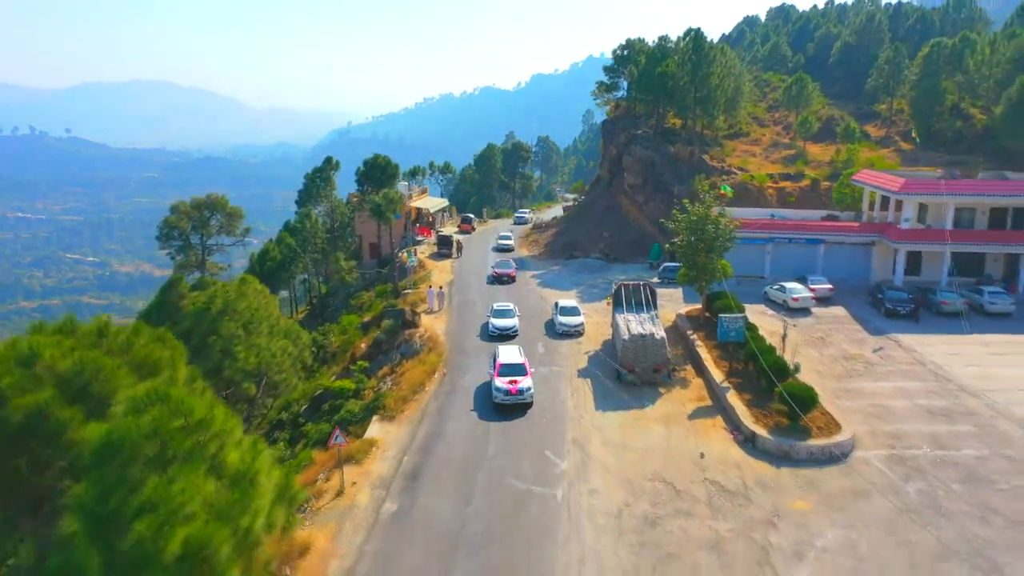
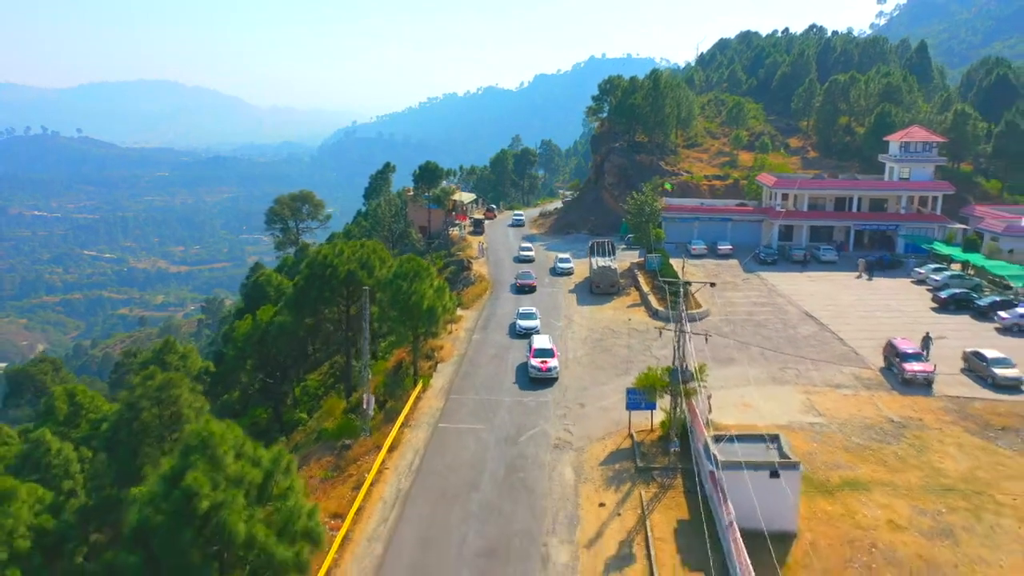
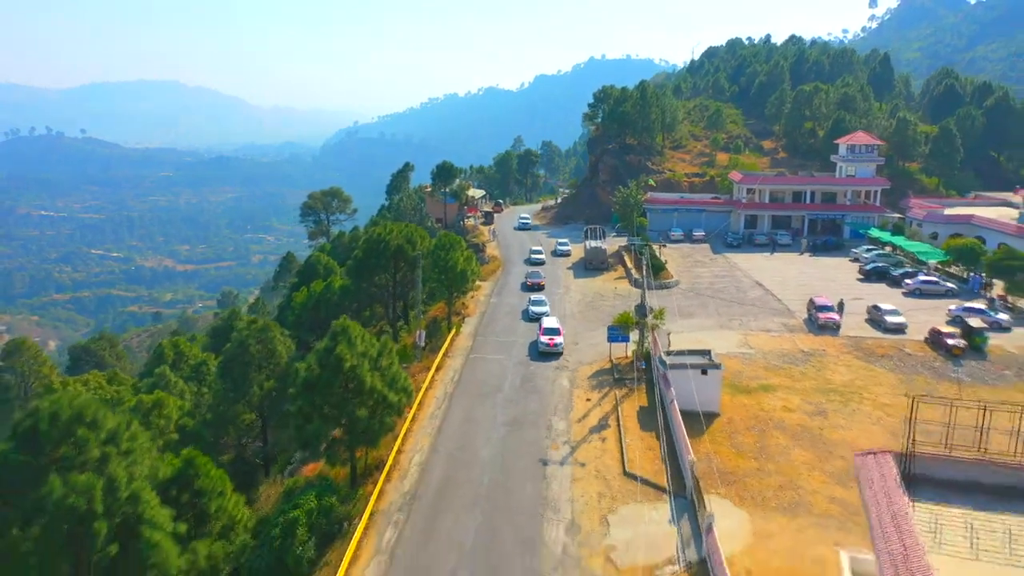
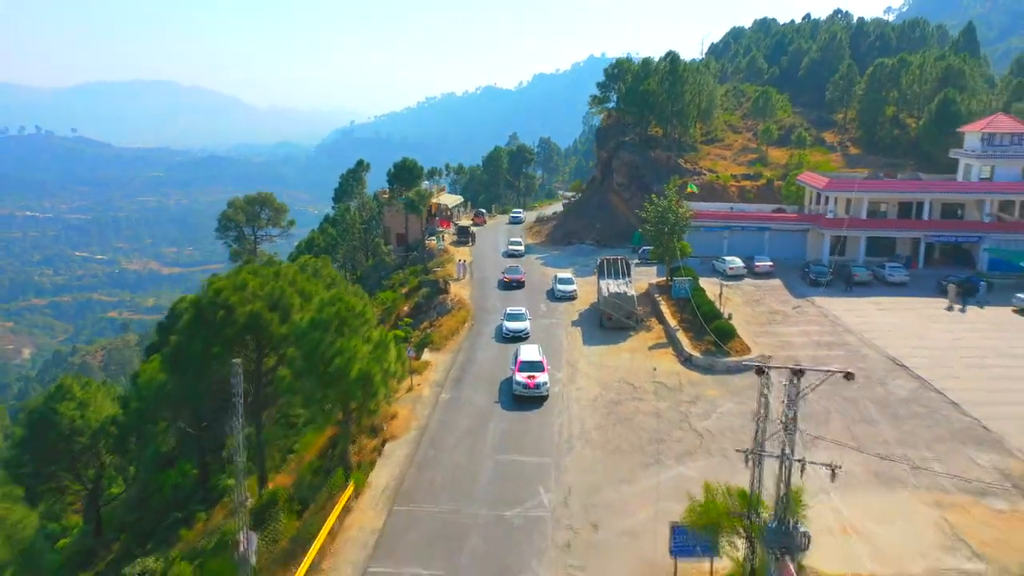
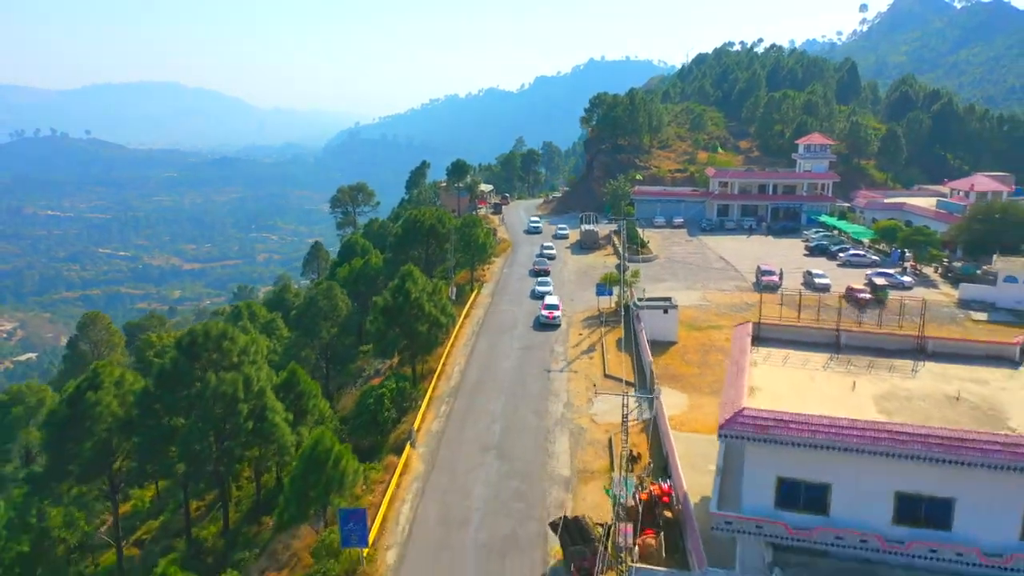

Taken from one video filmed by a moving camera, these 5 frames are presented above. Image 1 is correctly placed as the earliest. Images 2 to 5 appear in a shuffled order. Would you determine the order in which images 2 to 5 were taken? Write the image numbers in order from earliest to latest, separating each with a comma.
4, 2, 3, 5
